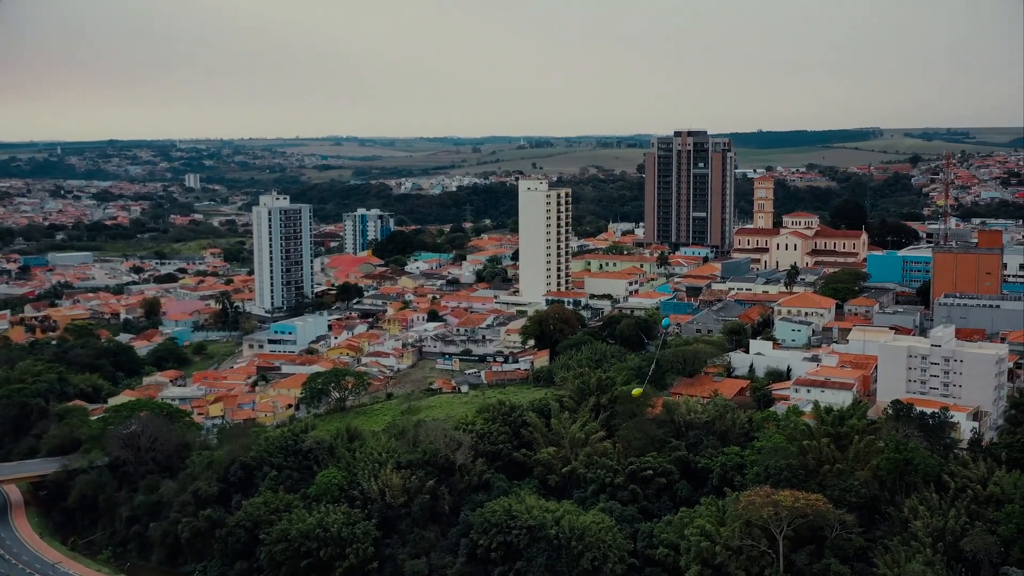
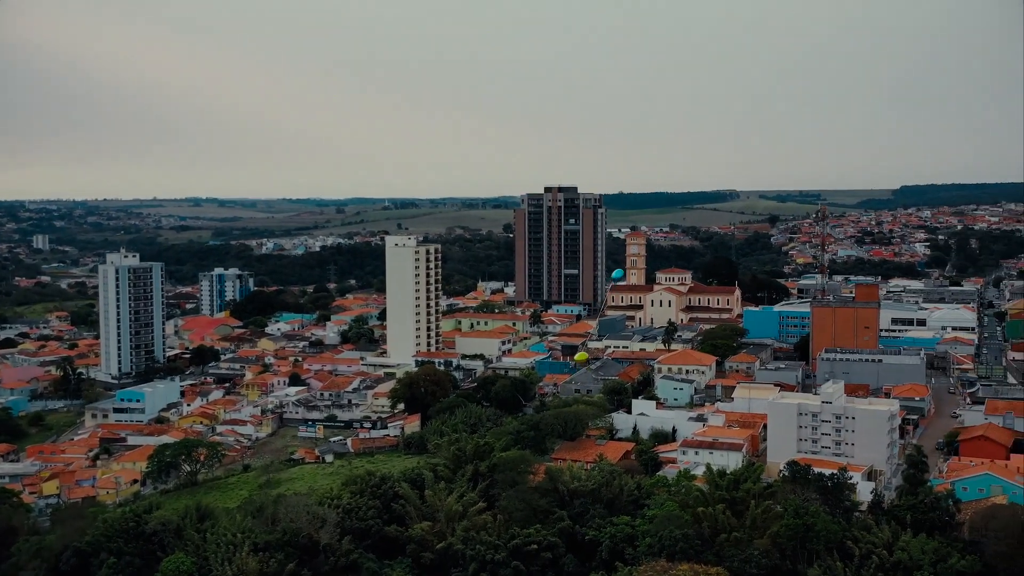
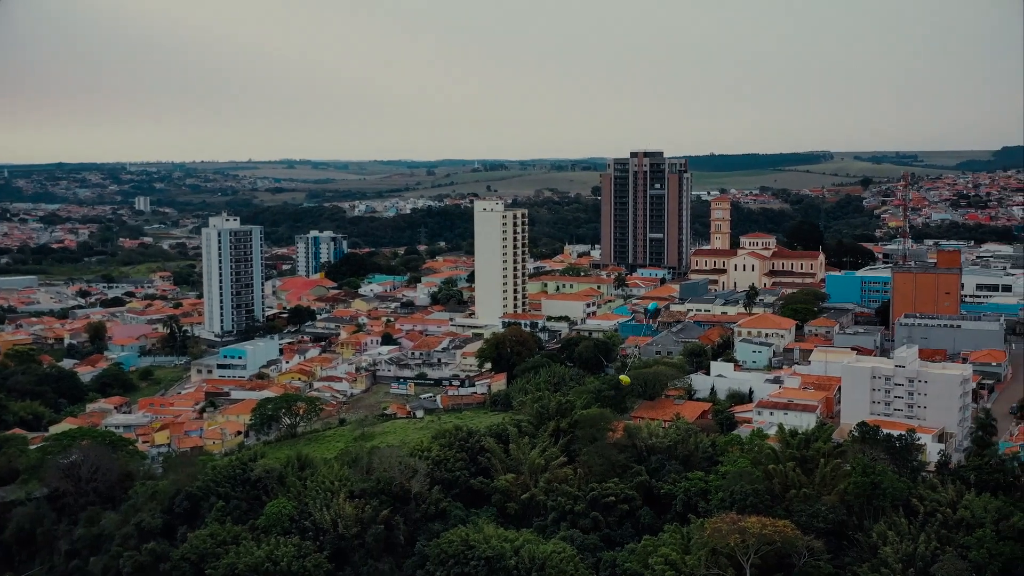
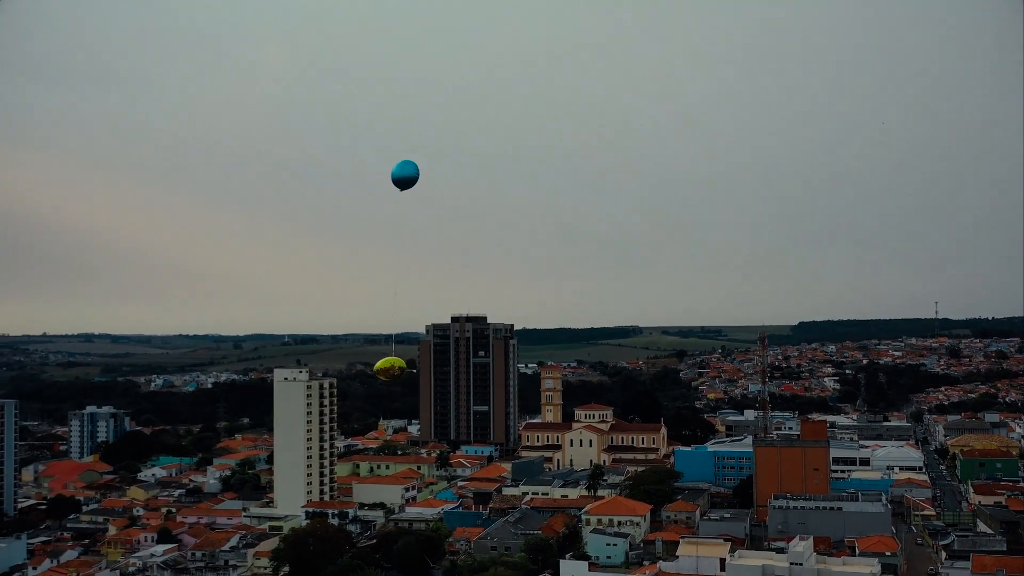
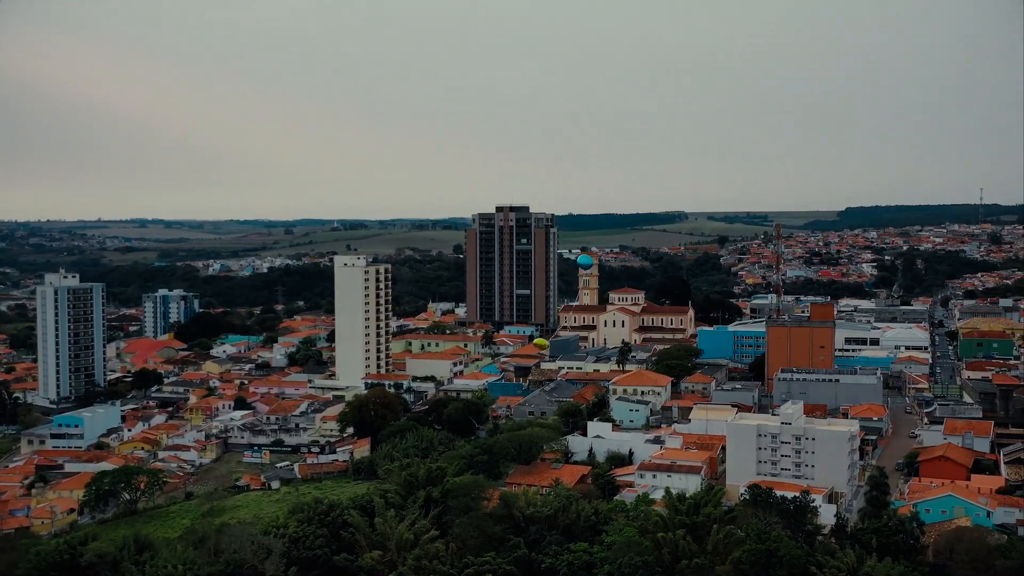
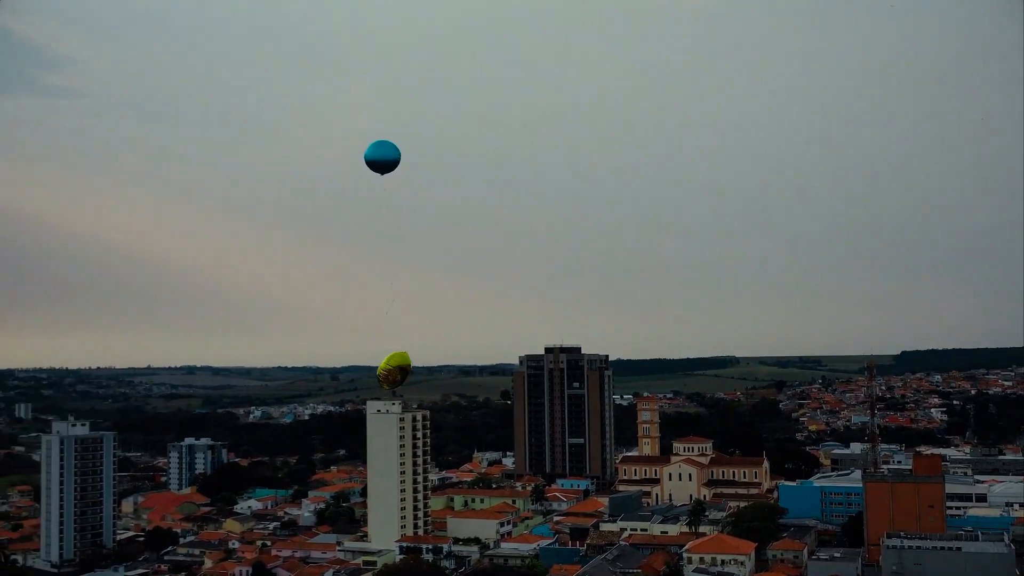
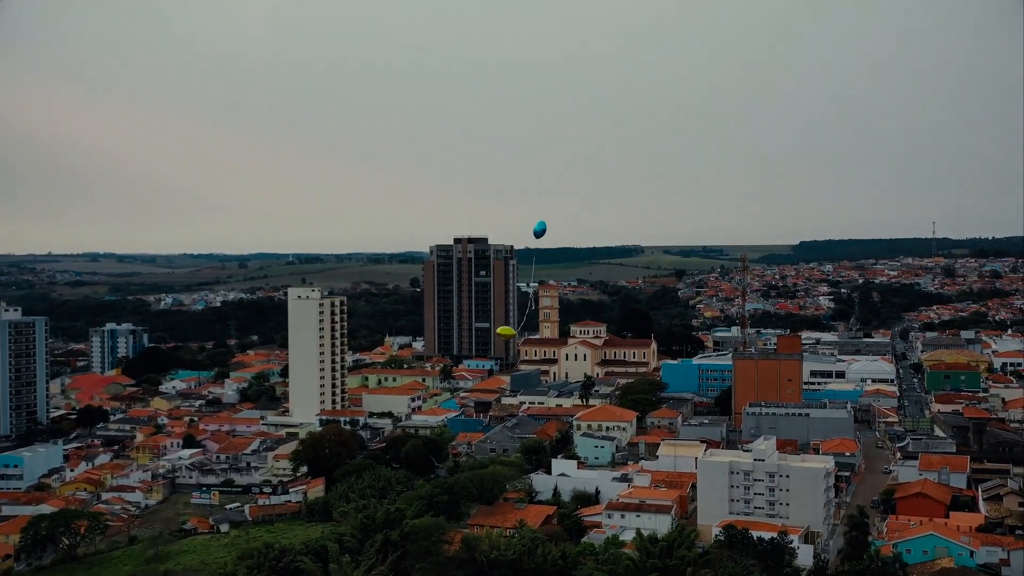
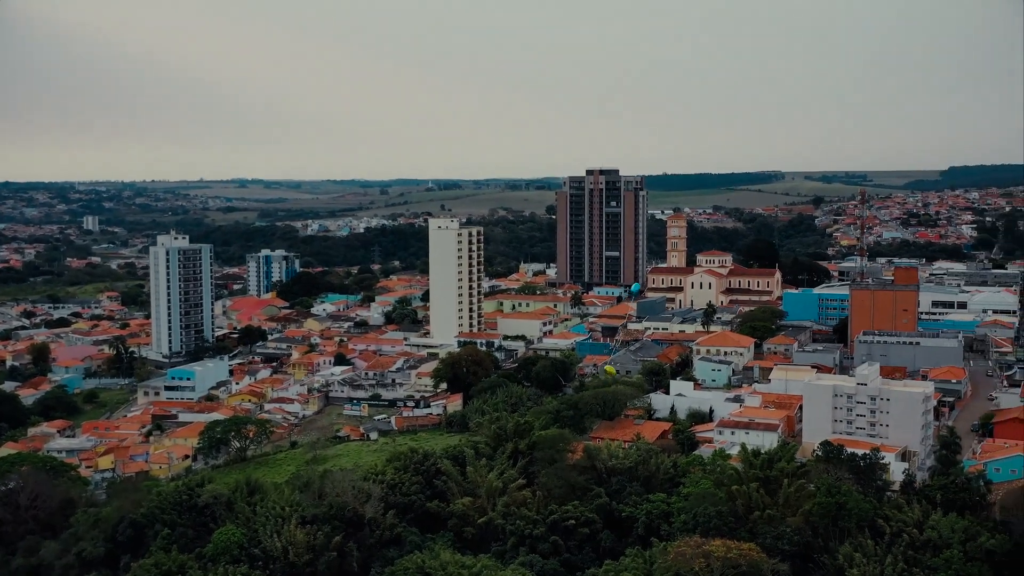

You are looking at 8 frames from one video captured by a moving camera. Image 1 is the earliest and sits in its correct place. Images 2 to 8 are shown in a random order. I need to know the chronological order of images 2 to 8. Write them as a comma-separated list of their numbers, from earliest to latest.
3, 8, 2, 5, 7, 4, 6
